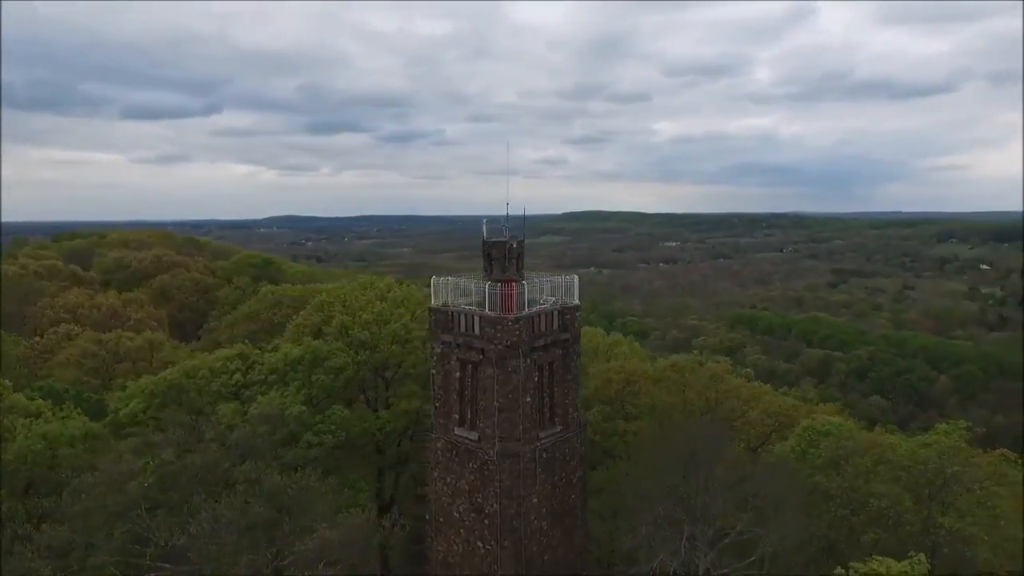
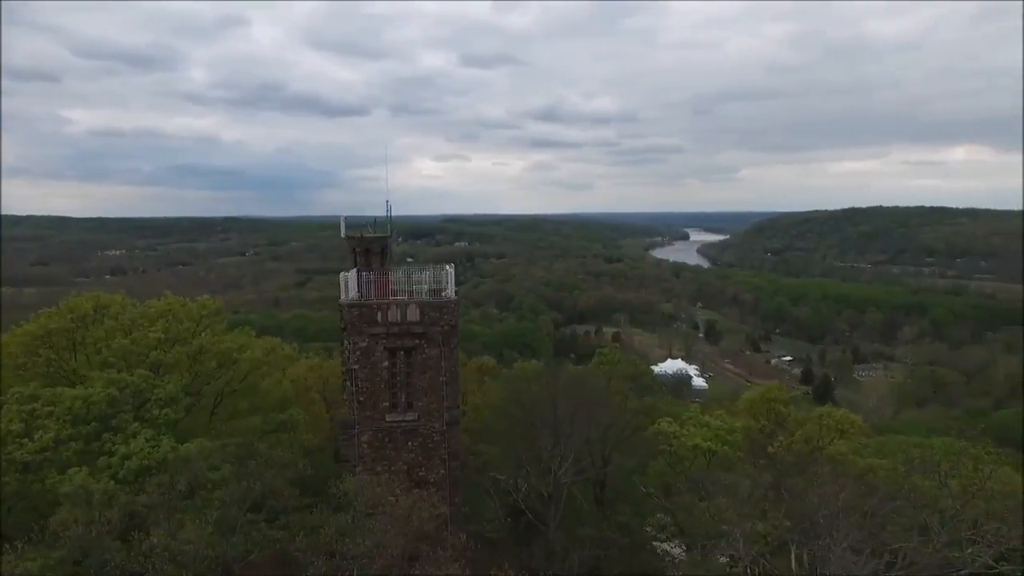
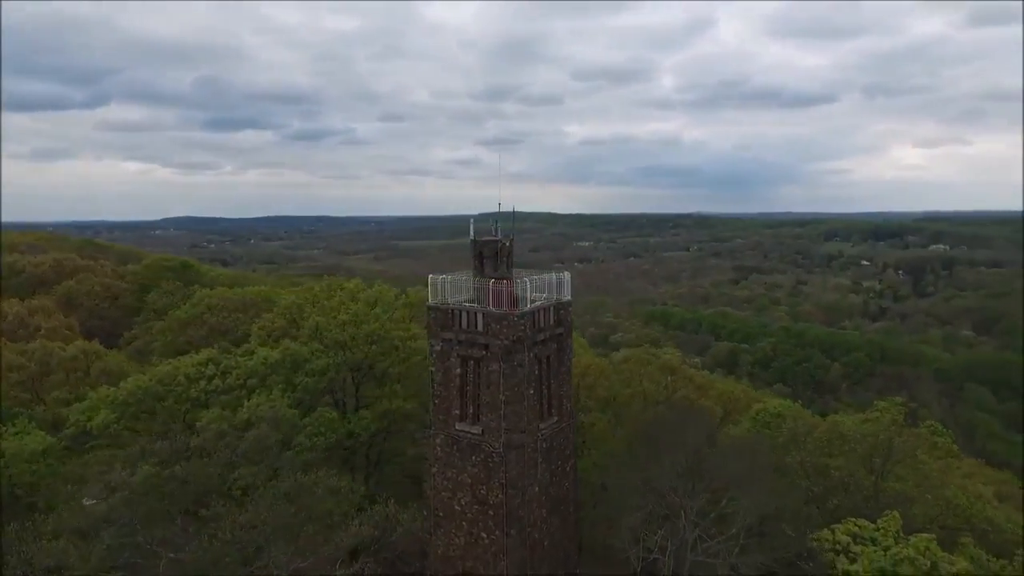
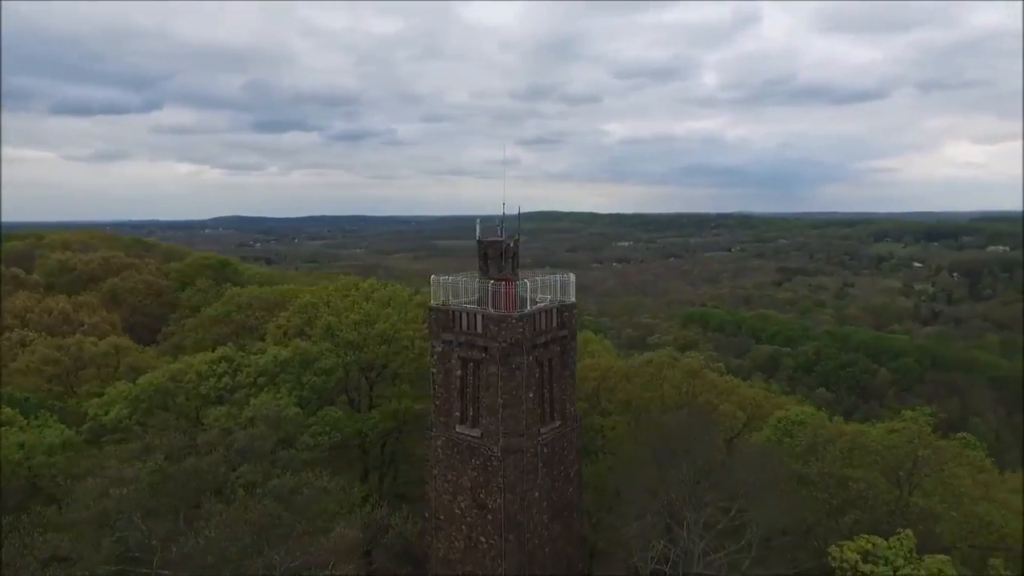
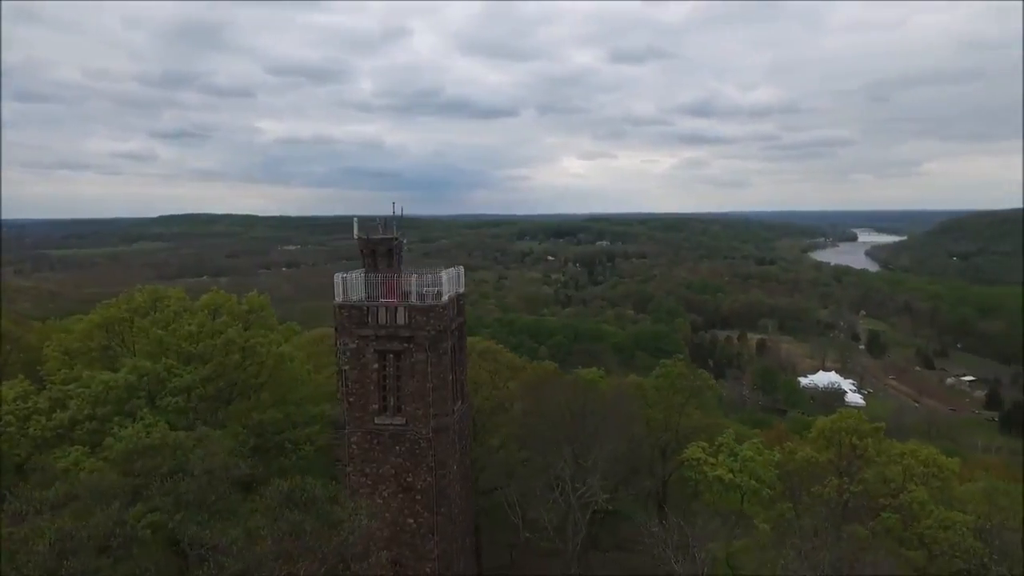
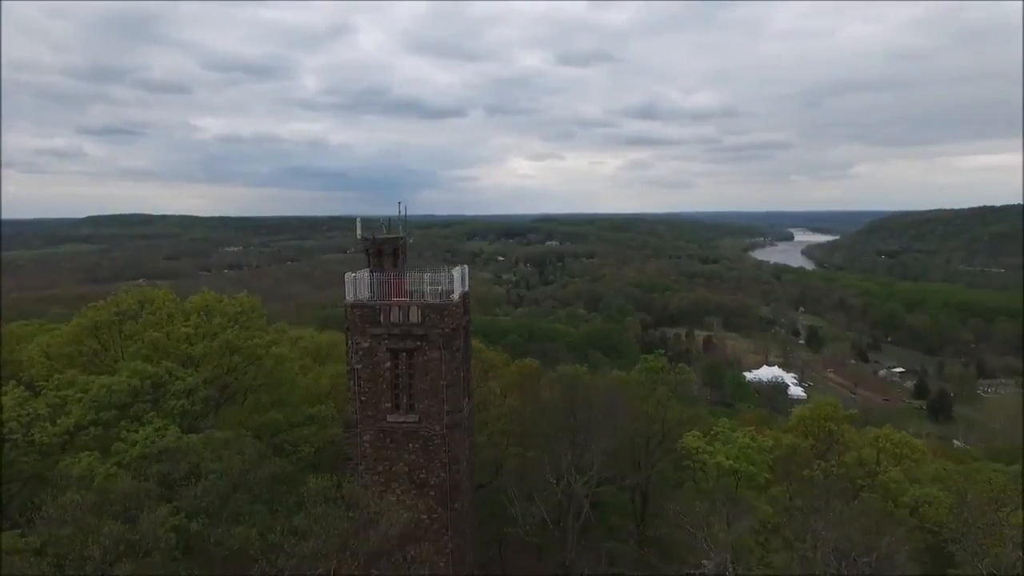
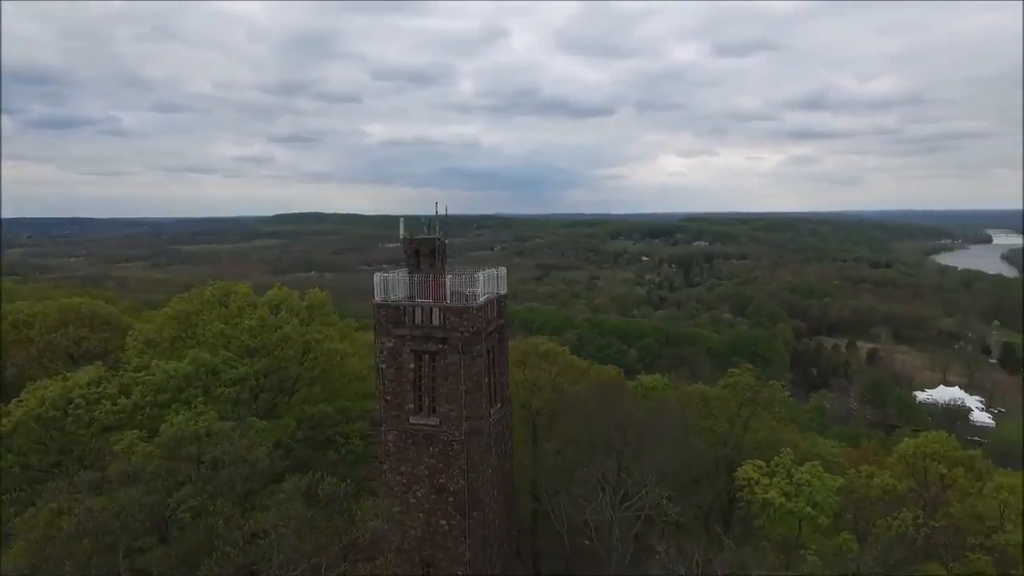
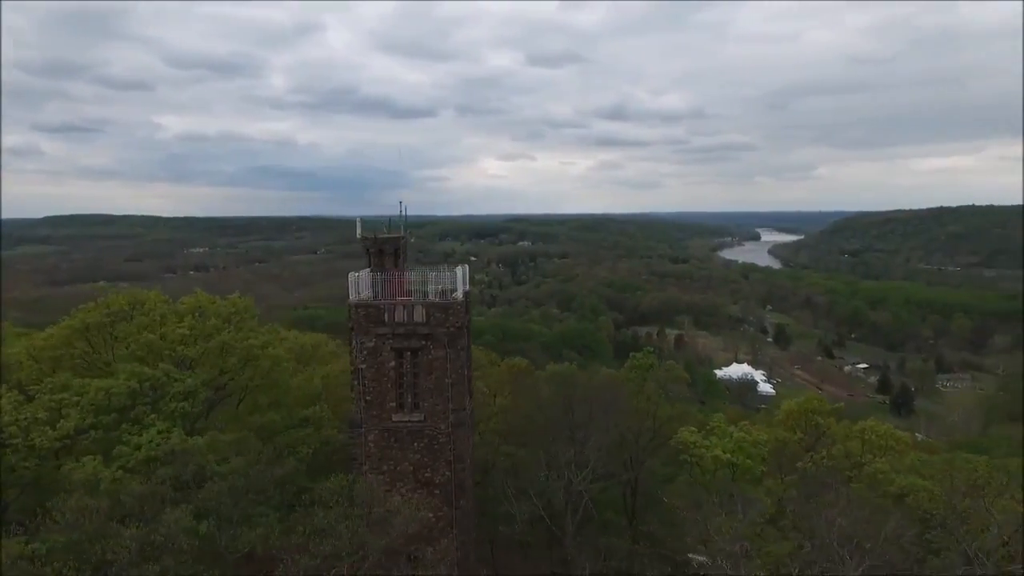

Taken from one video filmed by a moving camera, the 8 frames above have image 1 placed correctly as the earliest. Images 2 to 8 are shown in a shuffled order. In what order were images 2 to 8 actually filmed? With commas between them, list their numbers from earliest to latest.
4, 3, 7, 5, 6, 8, 2
